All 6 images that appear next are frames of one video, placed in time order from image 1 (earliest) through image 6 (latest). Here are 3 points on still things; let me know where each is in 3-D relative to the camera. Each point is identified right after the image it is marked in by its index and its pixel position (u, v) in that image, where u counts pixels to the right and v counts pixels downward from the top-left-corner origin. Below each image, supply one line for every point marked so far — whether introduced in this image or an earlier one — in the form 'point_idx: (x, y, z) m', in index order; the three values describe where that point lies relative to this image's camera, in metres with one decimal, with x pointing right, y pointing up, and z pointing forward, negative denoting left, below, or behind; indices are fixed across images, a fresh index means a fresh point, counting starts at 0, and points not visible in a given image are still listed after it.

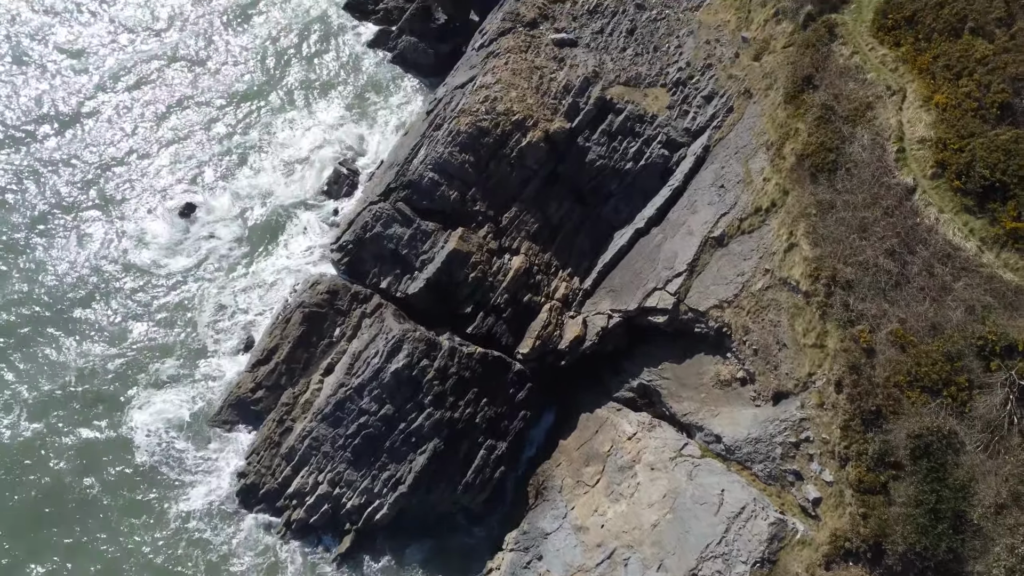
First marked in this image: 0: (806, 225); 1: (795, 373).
0: (+7.5, +1.6, +20.1) m
1: (+6.9, -2.1, +19.2) m
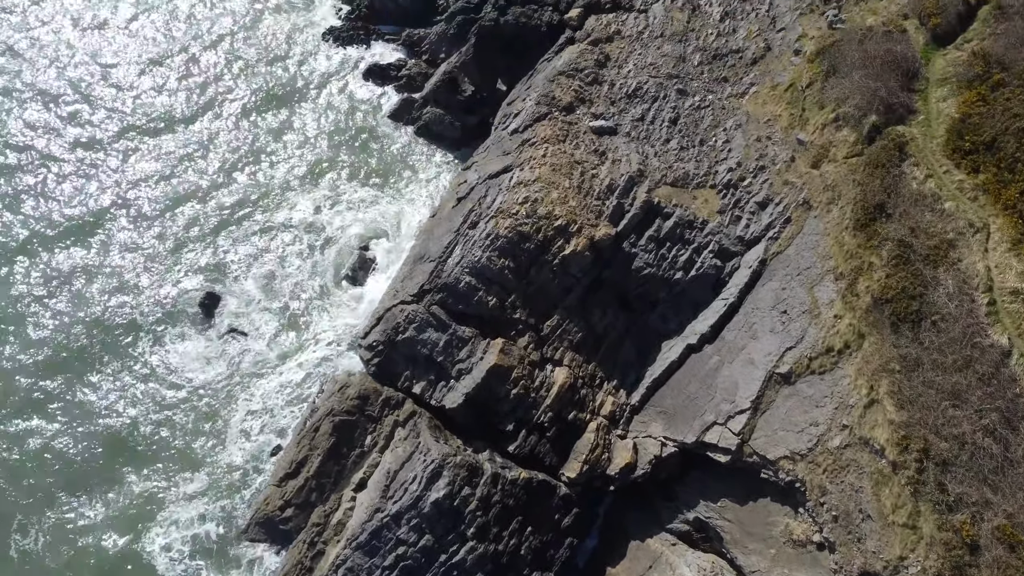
0: (+8.9, -2.2, +18.7) m
1: (+8.3, -5.9, +17.8) m
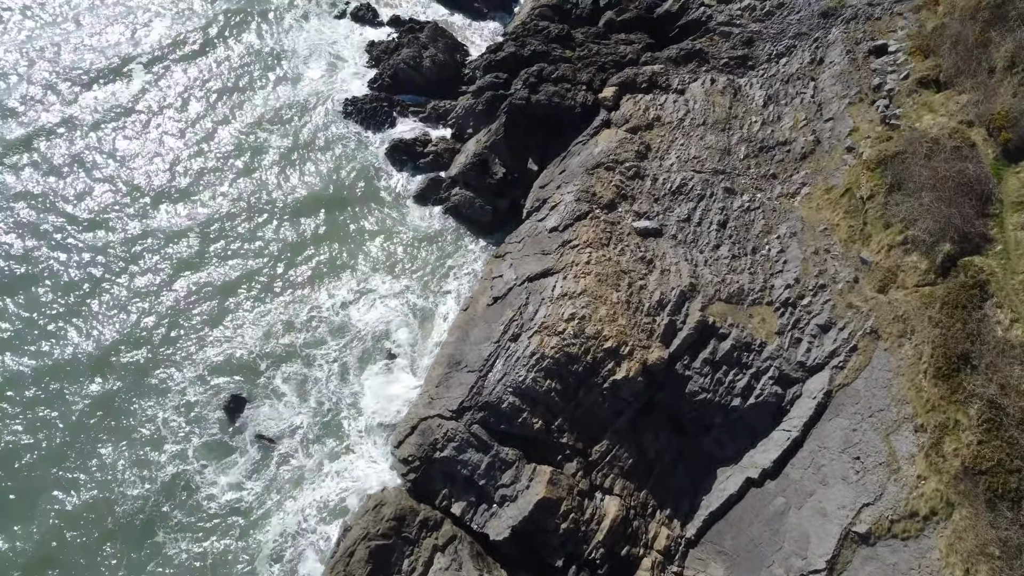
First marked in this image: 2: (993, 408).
0: (+10.4, -6.1, +17.4) m
1: (+9.8, -9.8, +16.5) m
2: (+11.5, -2.8, +19.1) m
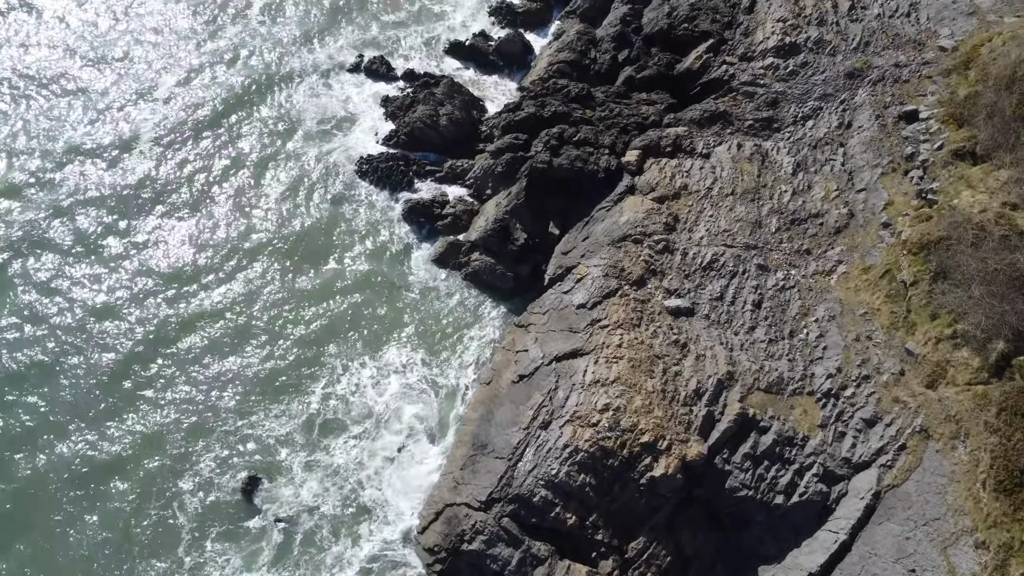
0: (+11.5, -8.7, +16.4) m
1: (+10.9, -12.4, +15.5) m
2: (+12.6, -5.5, +18.2) m
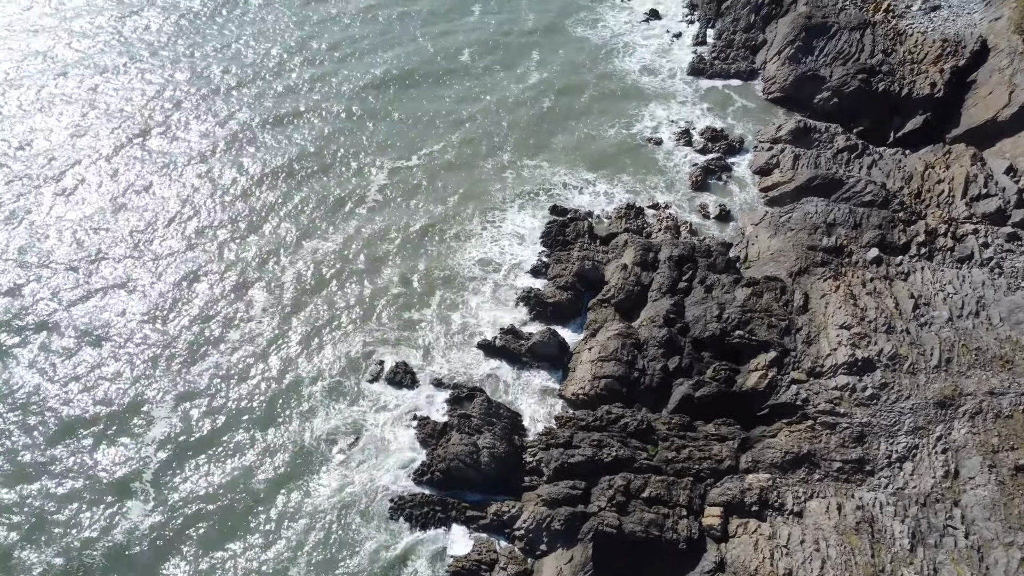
0: (+15.1, -19.5, +10.0) m
1: (+14.8, -23.0, +8.4) m
2: (+16.0, -16.6, +12.3) m
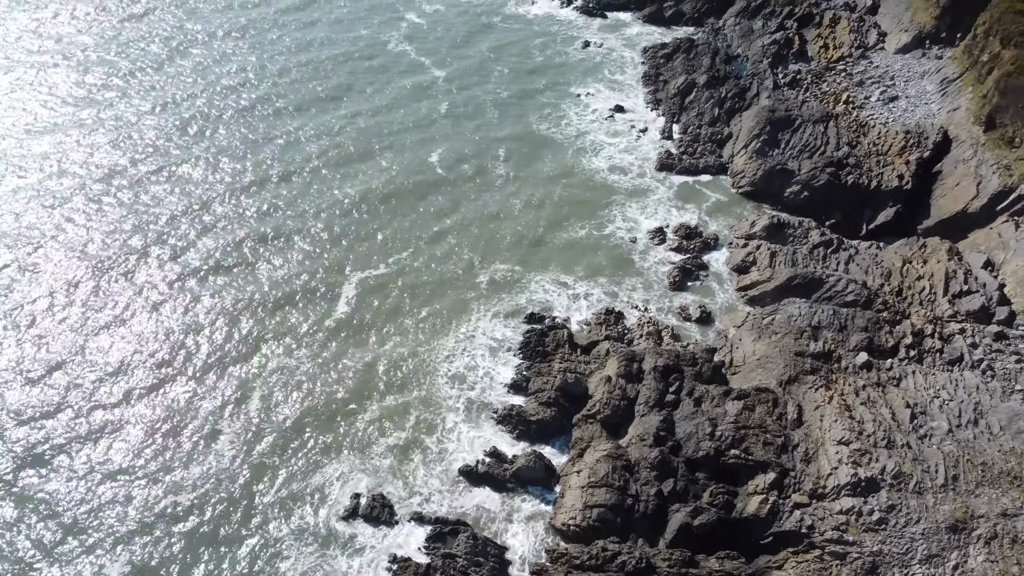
0: (+16.2, -22.1, +7.0) m
1: (+16.0, -25.4, +5.1) m
2: (+16.8, -19.3, +9.6) m
